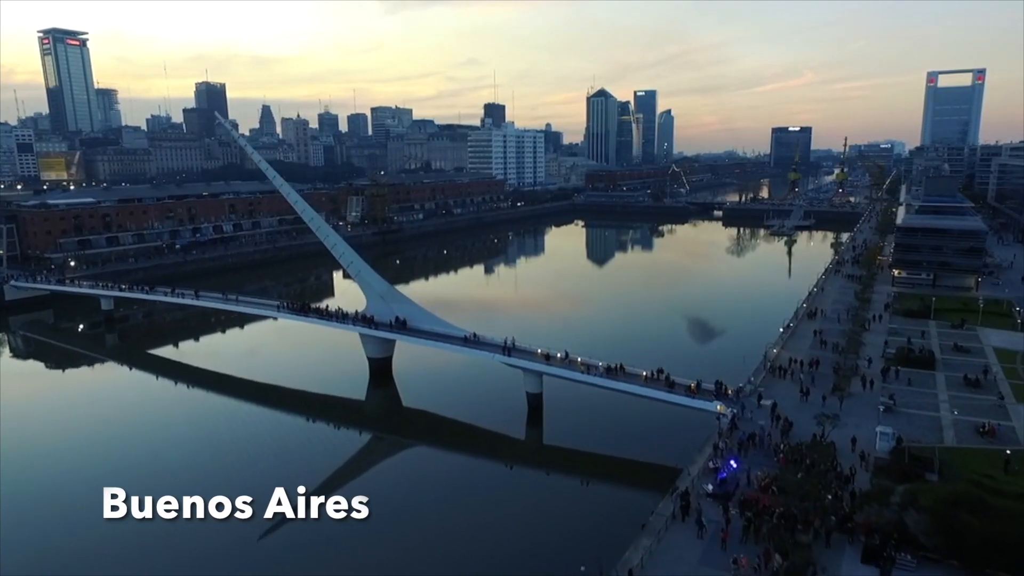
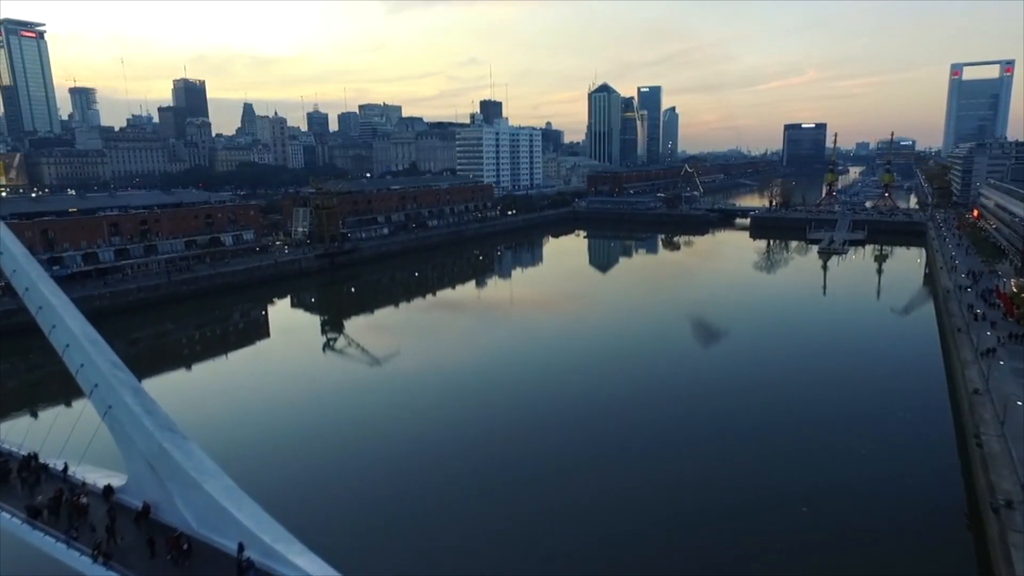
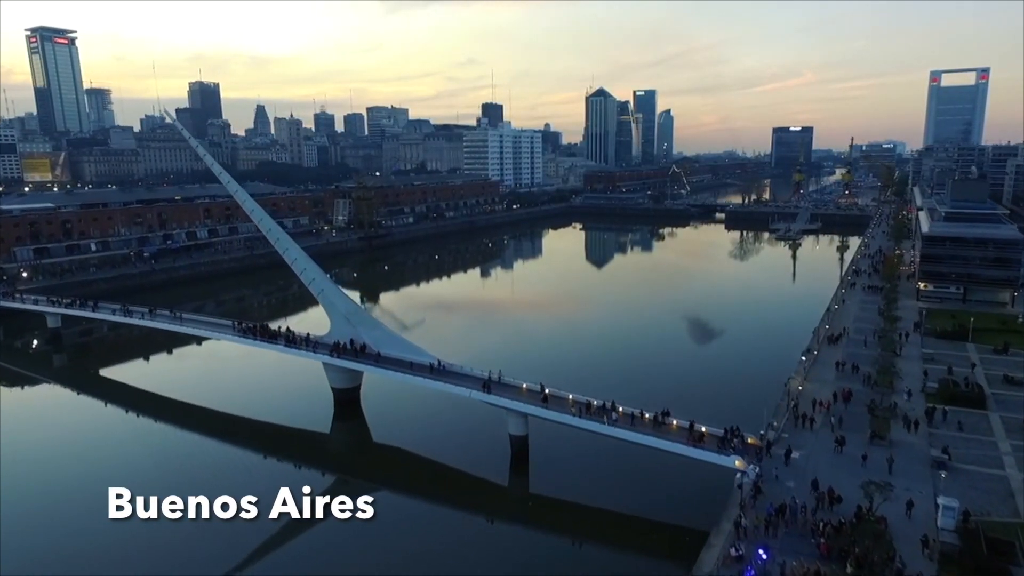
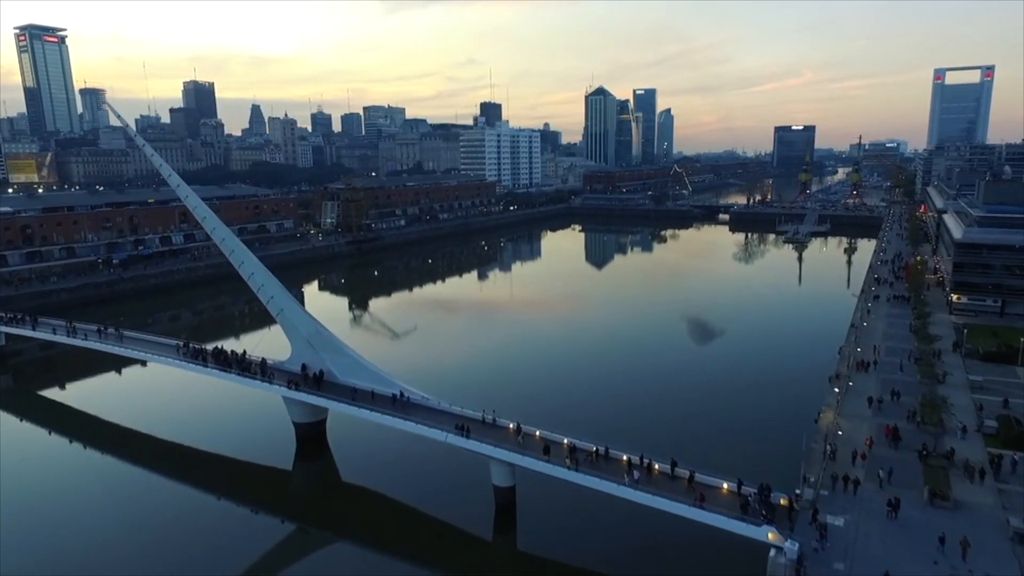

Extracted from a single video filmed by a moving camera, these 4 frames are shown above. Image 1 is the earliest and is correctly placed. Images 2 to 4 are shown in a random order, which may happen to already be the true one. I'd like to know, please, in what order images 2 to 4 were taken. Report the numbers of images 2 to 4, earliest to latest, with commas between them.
3, 4, 2
